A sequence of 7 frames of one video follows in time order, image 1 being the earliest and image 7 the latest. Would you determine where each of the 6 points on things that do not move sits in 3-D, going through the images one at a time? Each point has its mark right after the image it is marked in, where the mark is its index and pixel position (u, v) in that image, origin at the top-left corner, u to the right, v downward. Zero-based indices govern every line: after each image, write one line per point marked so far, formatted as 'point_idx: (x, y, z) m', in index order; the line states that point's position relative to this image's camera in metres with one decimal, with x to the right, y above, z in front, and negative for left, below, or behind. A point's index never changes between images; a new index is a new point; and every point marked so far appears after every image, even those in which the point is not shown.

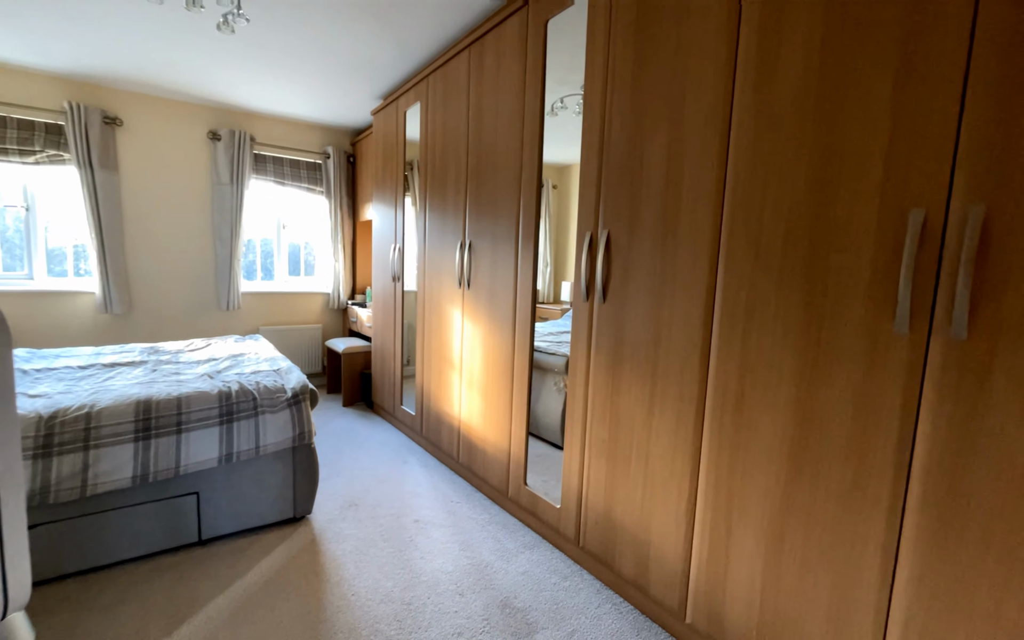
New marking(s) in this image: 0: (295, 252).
0: (-2.1, +0.7, +4.2) m
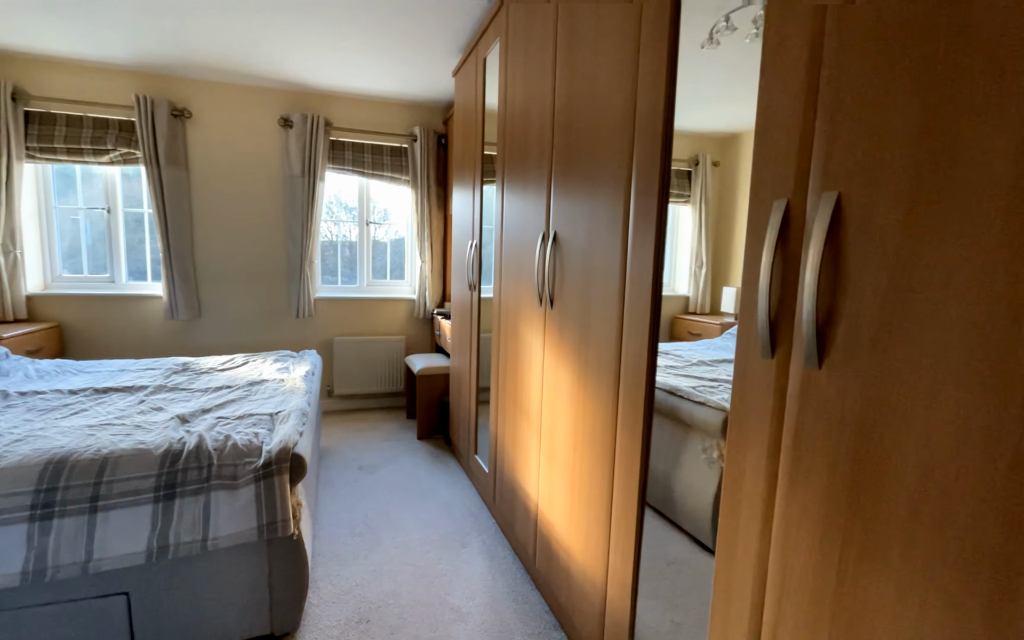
0: (-1.1, +0.6, +3.6) m
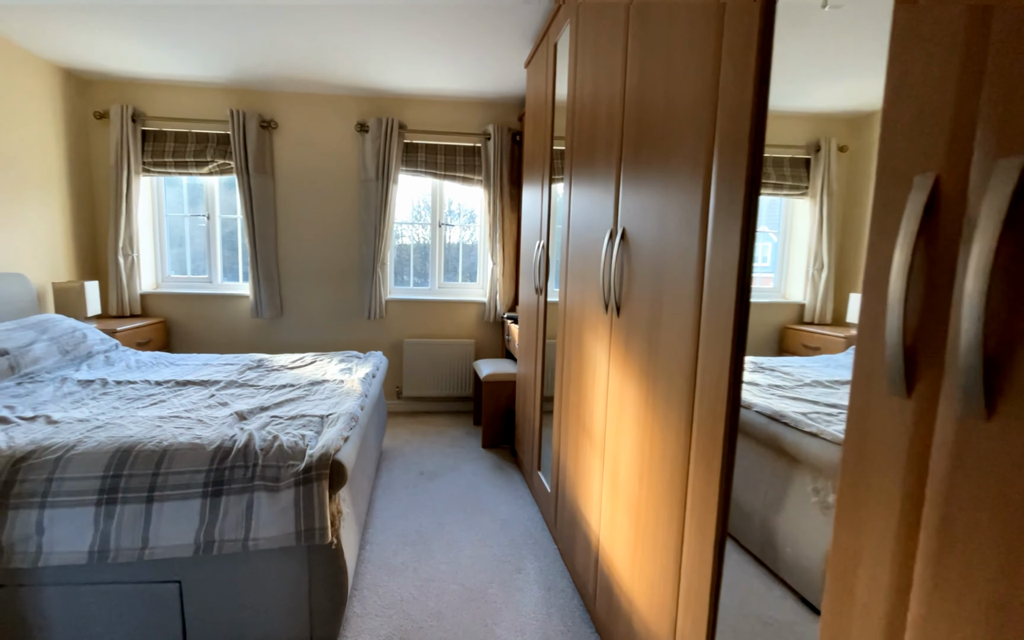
0: (-0.5, +0.5, +3.5) m
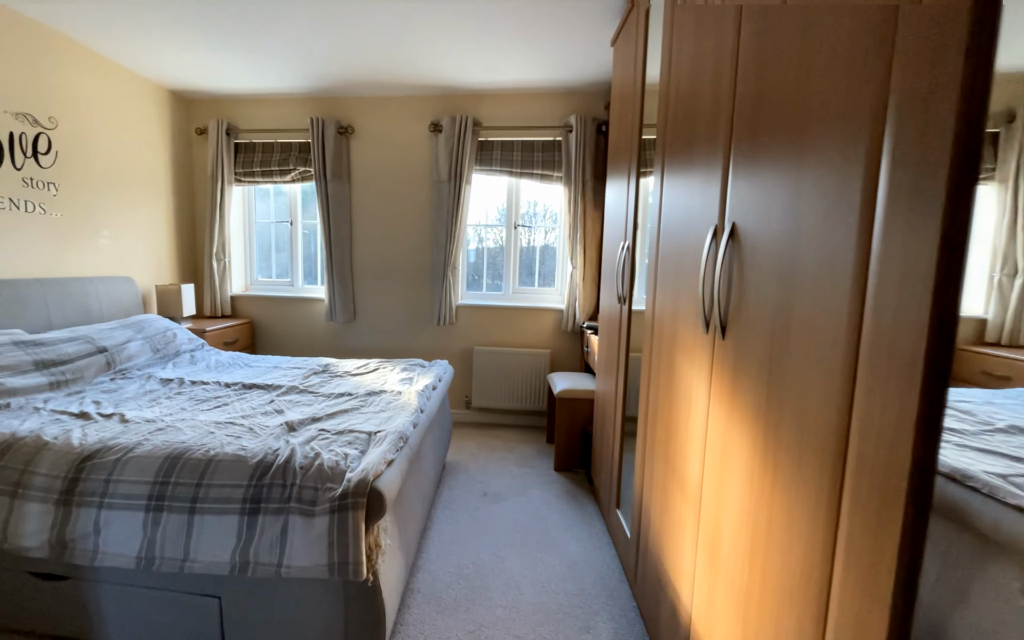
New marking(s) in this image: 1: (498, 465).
0: (+0.1, +0.5, +3.3) m
1: (-0.1, -1.0, +2.9) m
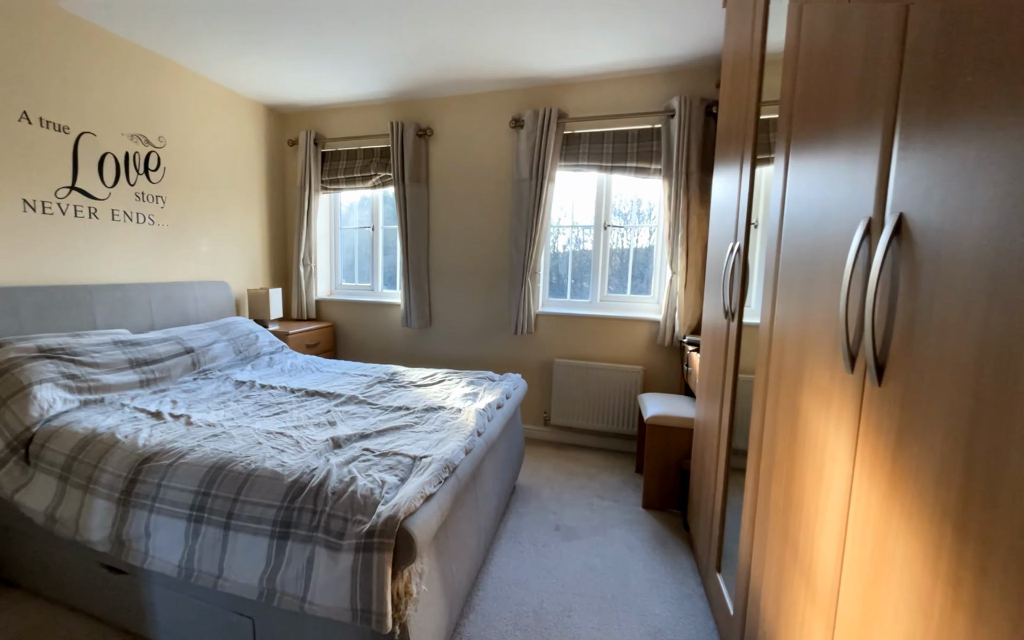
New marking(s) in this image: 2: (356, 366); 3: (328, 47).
0: (+0.7, +0.4, +2.9) m
1: (+0.4, -1.0, +2.6) m
2: (-0.8, -0.3, +2.4) m
3: (-0.9, +1.3, +2.2) m
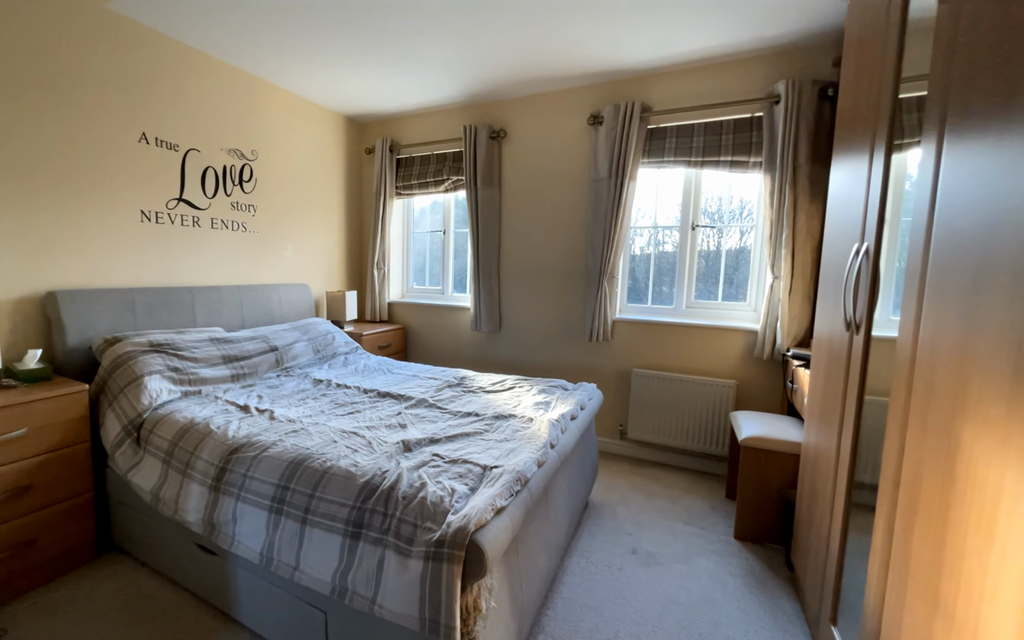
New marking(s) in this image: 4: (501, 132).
0: (+1.1, +0.4, +2.7) m
1: (+0.7, -1.1, +2.4) m
2: (-0.4, -0.3, +2.4) m
3: (-0.5, +1.3, +2.2) m
4: (-0.1, +1.2, +2.8) m
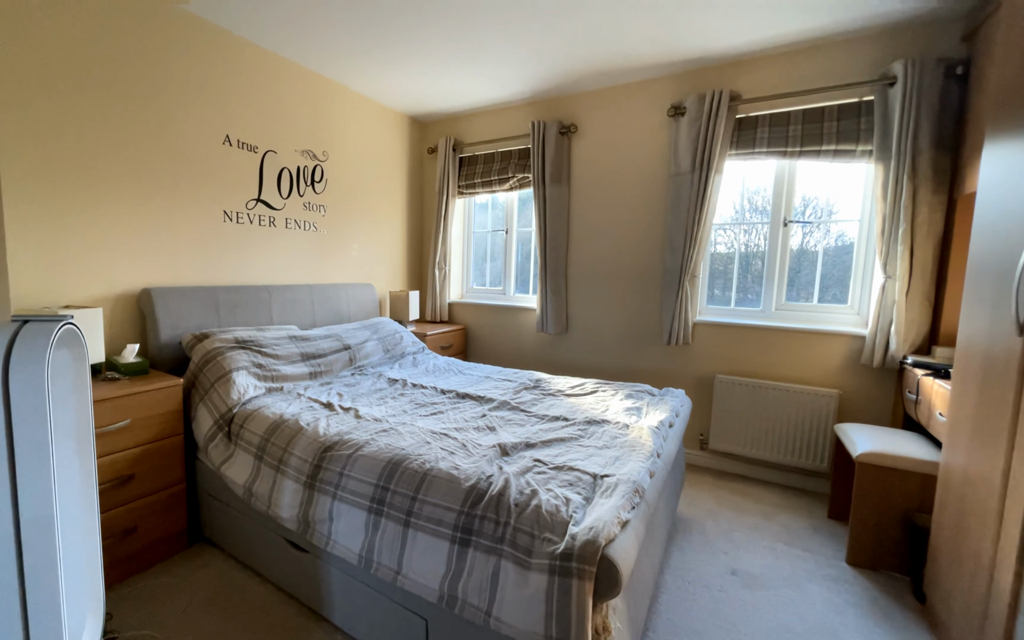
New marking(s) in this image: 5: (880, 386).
0: (+1.5, +0.3, +2.5) m
1: (+1.1, -1.1, +2.2) m
2: (-0.1, -0.3, +2.3) m
3: (-0.1, +1.3, +2.1) m
4: (+0.3, +1.2, +2.7) m
5: (+1.8, -0.3, +2.3) m
